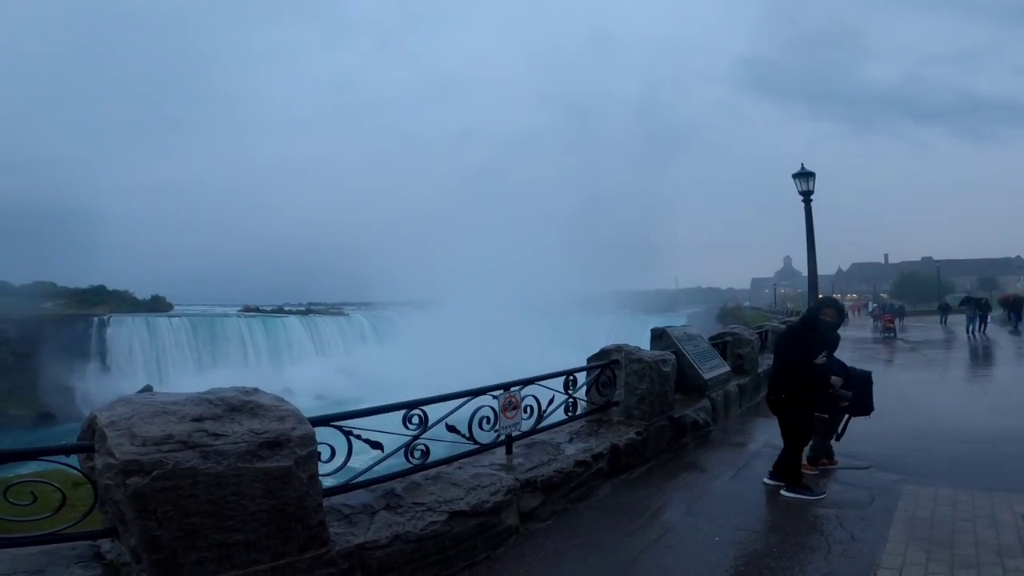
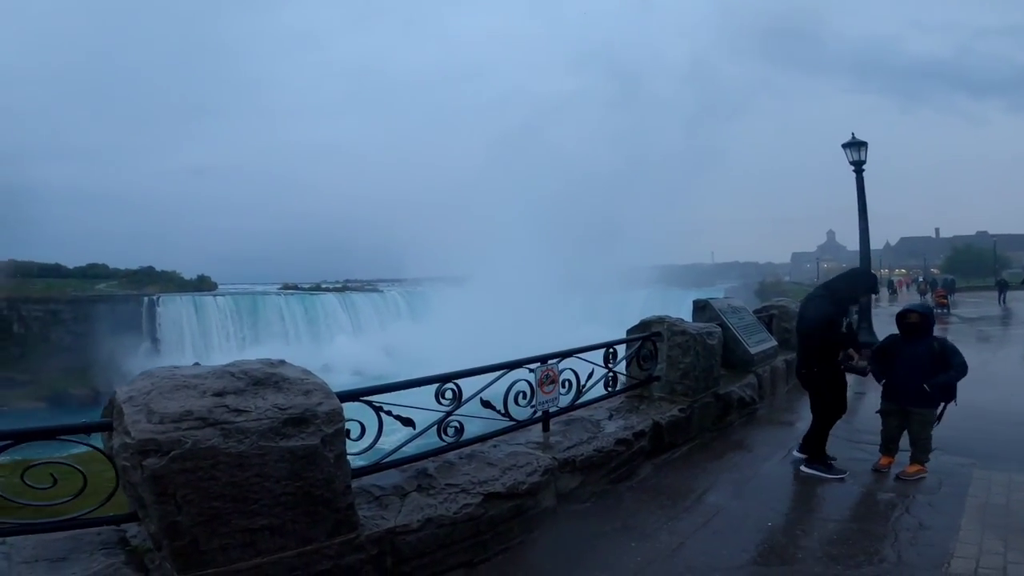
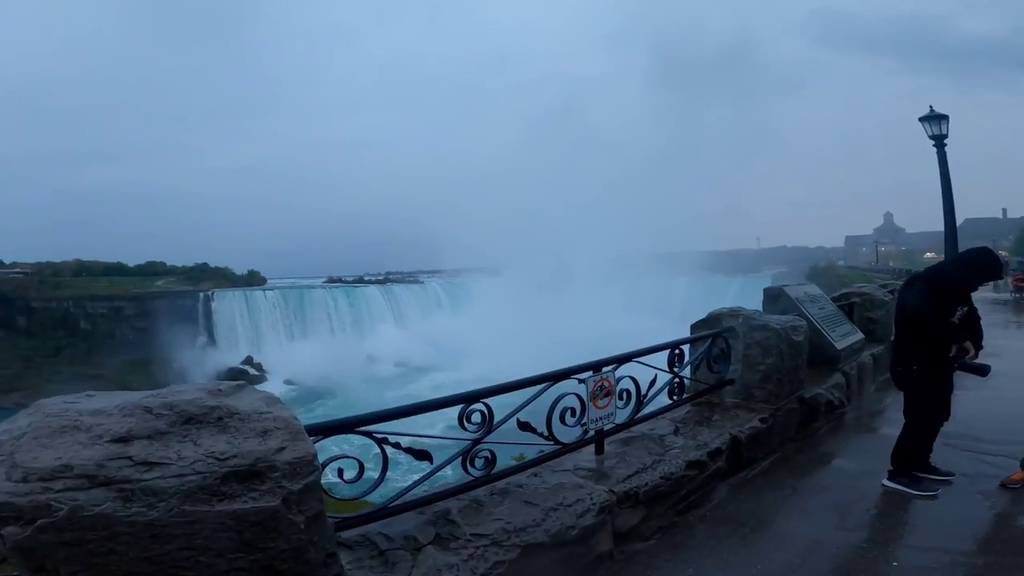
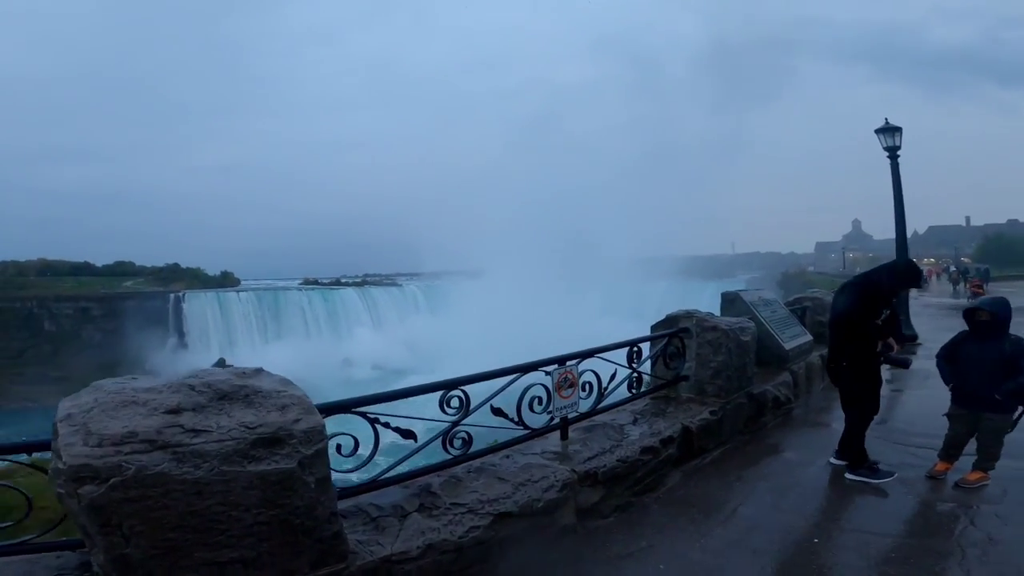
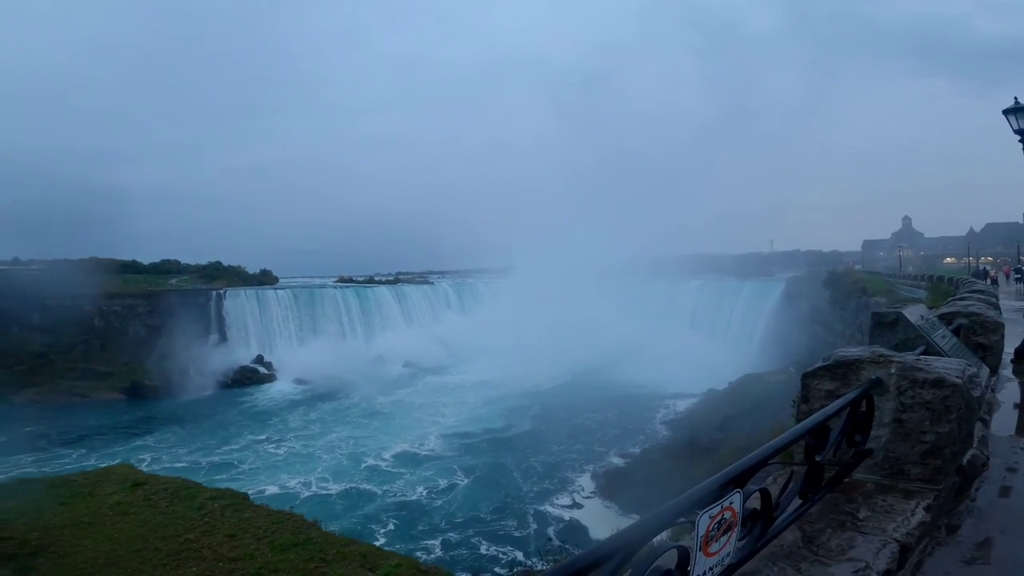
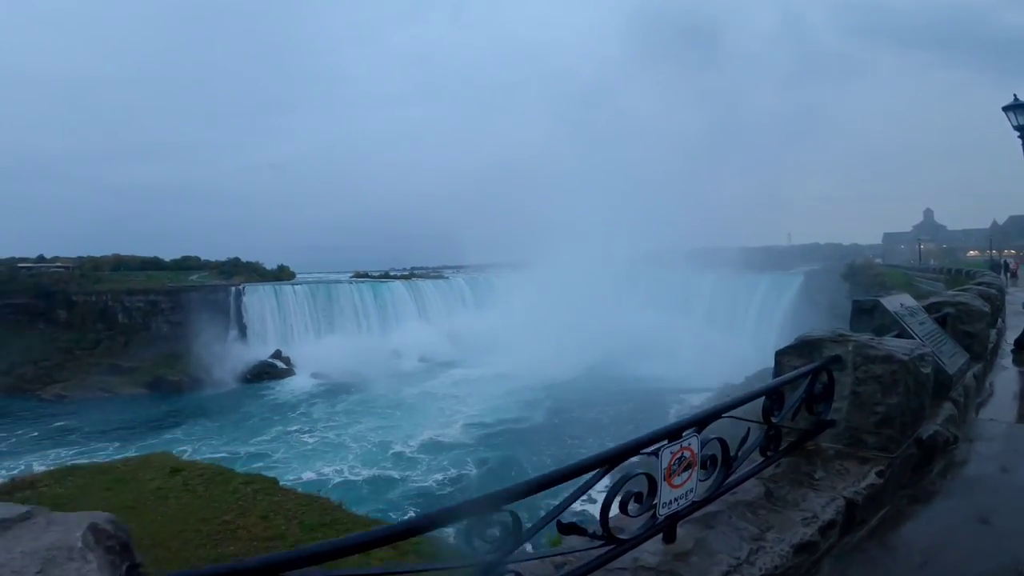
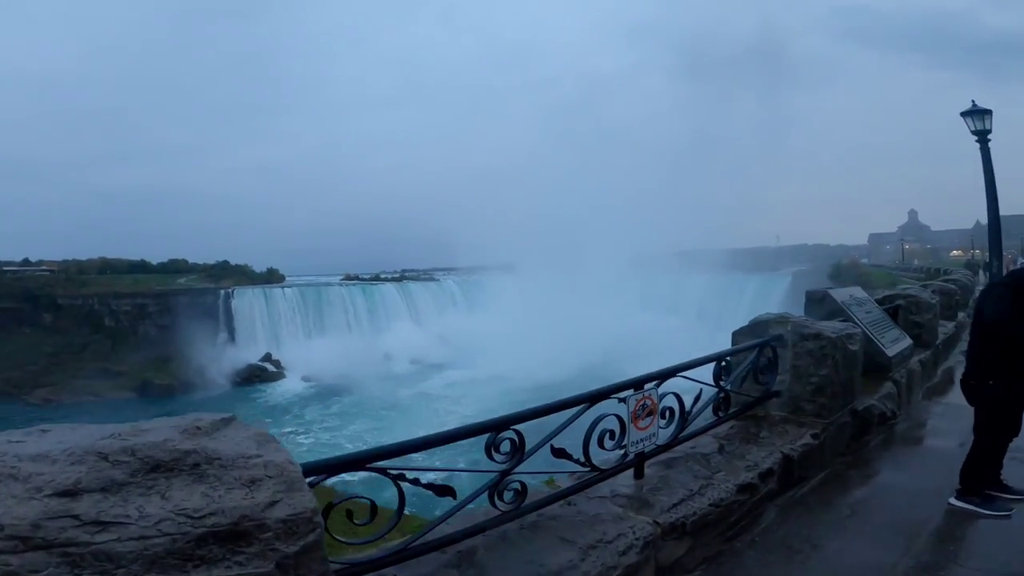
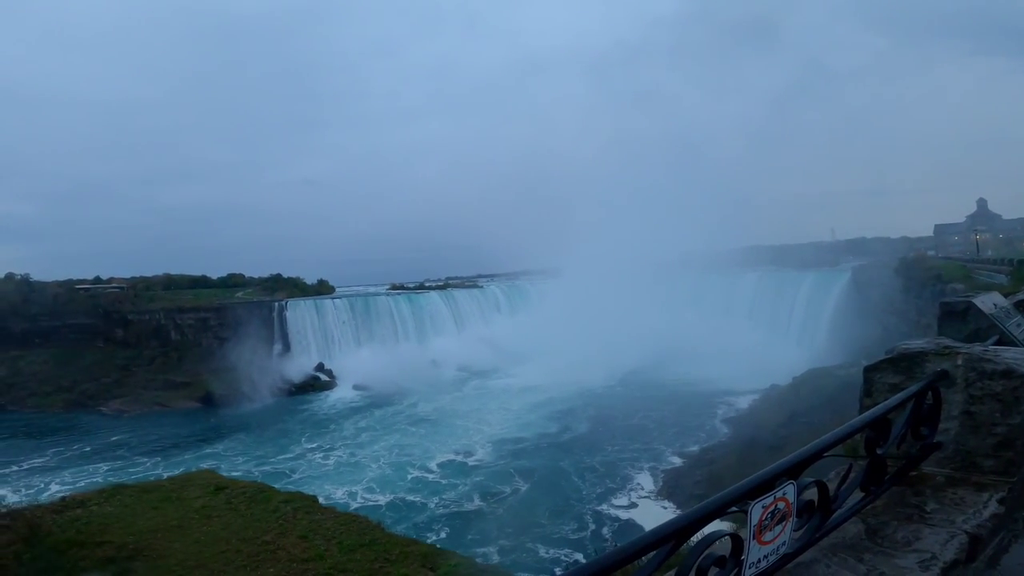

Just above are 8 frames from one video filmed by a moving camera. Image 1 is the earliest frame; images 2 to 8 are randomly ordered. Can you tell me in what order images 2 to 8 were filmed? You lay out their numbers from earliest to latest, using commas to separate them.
2, 4, 3, 7, 6, 5, 8
